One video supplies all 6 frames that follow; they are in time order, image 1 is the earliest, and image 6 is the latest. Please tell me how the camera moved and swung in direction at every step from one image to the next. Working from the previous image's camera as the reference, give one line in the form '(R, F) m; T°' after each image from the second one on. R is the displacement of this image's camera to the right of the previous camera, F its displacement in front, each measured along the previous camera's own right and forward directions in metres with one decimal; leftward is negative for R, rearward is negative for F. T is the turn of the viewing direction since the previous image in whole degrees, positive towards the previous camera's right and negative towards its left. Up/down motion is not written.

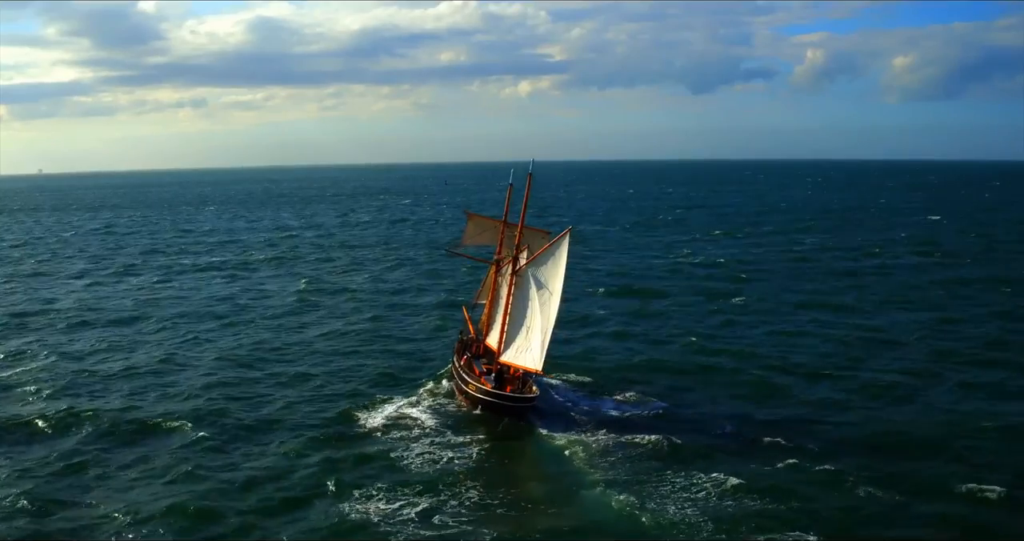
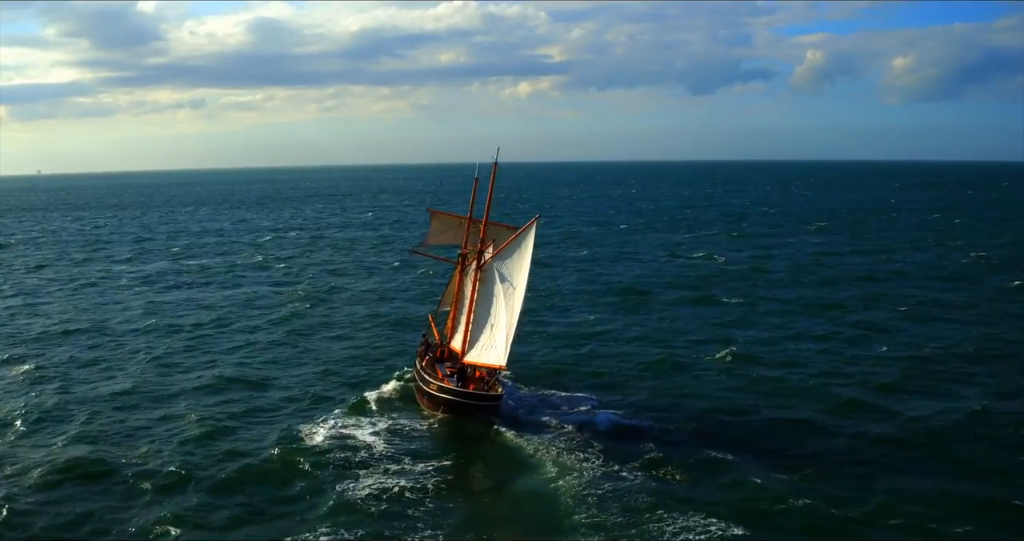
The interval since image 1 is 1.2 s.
(-1.2, +0.5) m; 0°
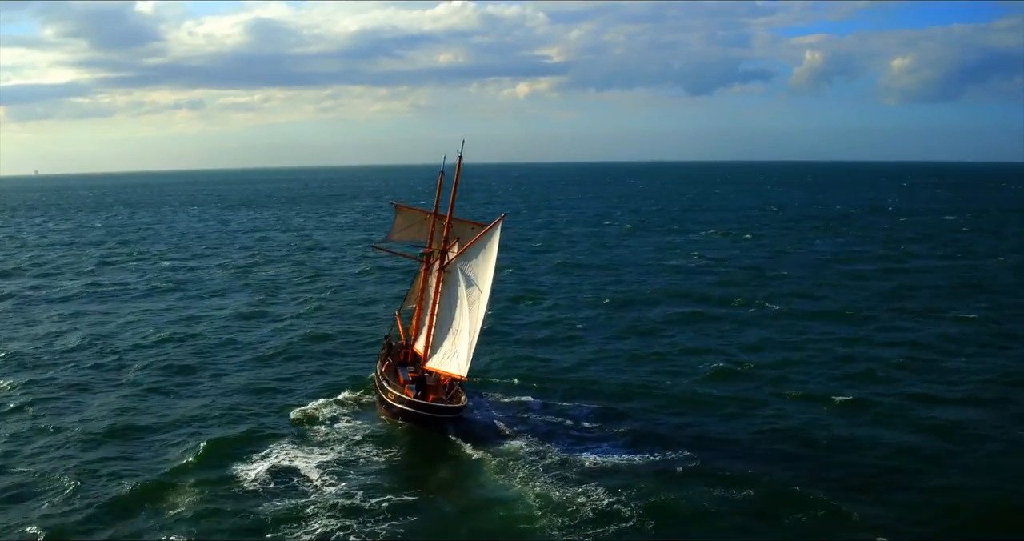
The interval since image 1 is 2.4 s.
(+0.2, +0.4) m; 0°
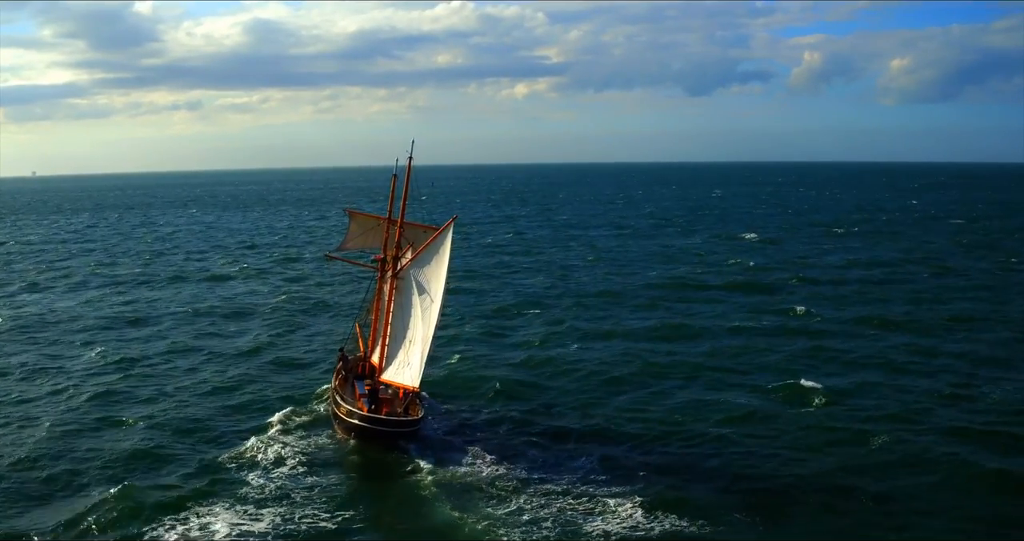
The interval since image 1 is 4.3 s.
(+1.0, +0.8) m; 0°
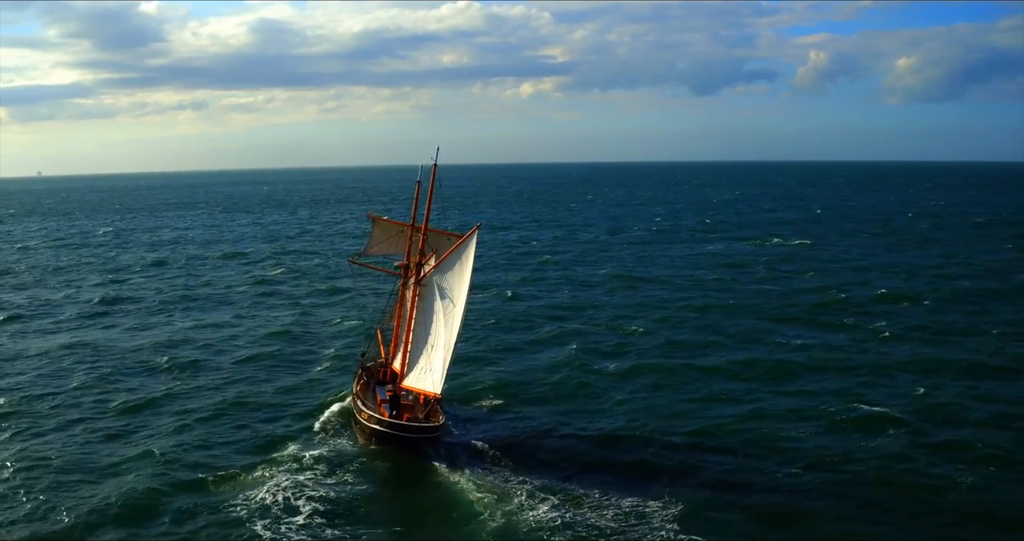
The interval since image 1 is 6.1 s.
(-1.2, +2.3) m; 0°
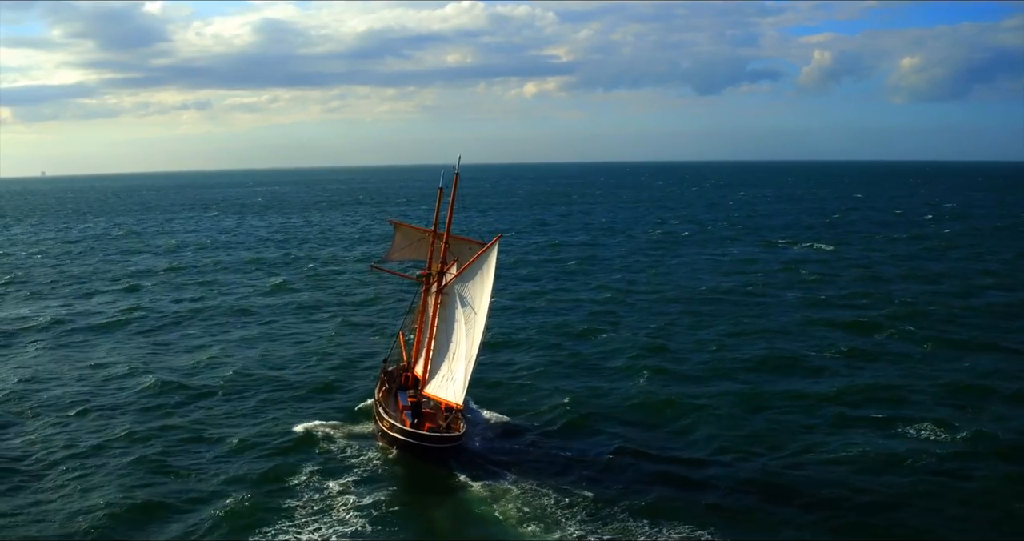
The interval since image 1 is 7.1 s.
(-1.2, +2.4) m; 0°
